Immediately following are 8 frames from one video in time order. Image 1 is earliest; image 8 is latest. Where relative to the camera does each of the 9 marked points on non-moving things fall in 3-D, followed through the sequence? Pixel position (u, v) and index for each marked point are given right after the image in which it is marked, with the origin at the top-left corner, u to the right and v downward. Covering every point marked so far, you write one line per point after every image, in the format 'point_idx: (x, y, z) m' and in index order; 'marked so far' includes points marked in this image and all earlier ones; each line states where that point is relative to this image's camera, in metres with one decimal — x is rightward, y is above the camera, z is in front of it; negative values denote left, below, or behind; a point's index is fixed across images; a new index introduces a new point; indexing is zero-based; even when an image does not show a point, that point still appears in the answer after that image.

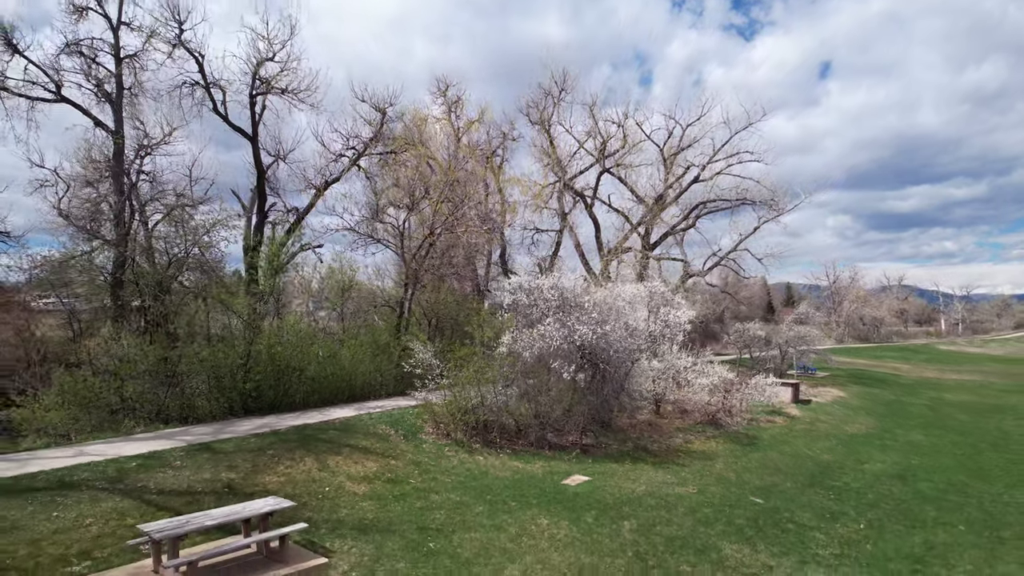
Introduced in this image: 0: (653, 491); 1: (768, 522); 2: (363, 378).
0: (+1.5, -2.2, +7.4) m
1: (+2.6, -2.4, +6.9) m
2: (-2.3, -1.4, +10.7) m
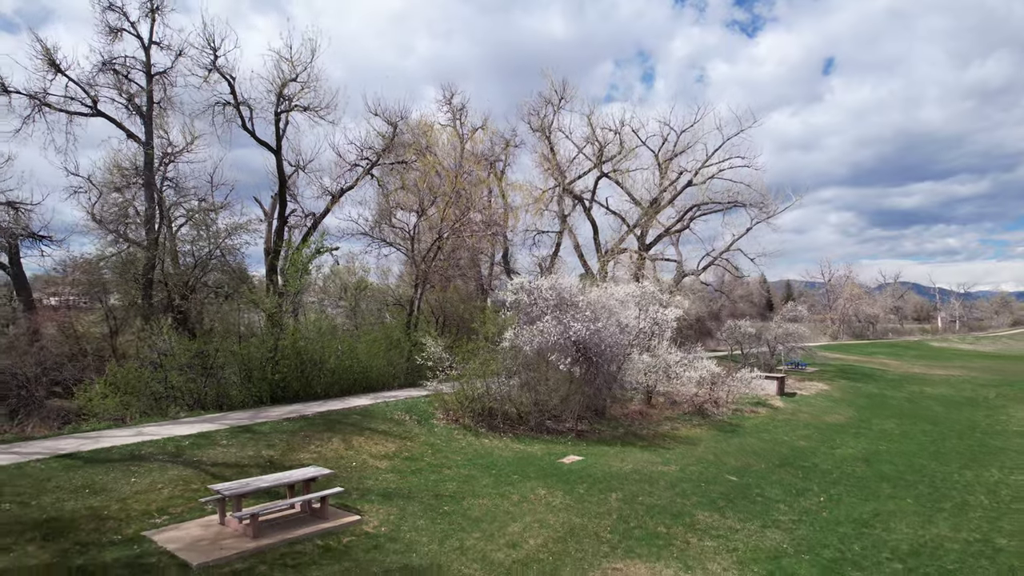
0: (+1.5, -2.2, +8.3) m
1: (+2.6, -2.4, +7.8) m
2: (-2.3, -1.4, +11.7) m
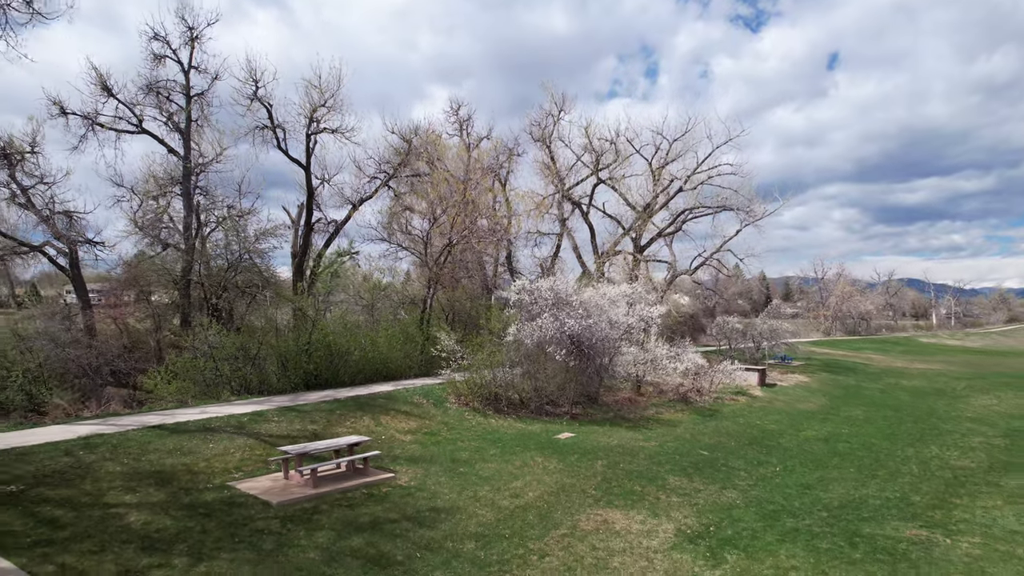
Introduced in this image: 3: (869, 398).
0: (+1.6, -2.3, +9.8) m
1: (+2.7, -2.4, +9.3) m
2: (-2.2, -1.4, +13.2) m
3: (+9.0, -2.8, +16.9) m
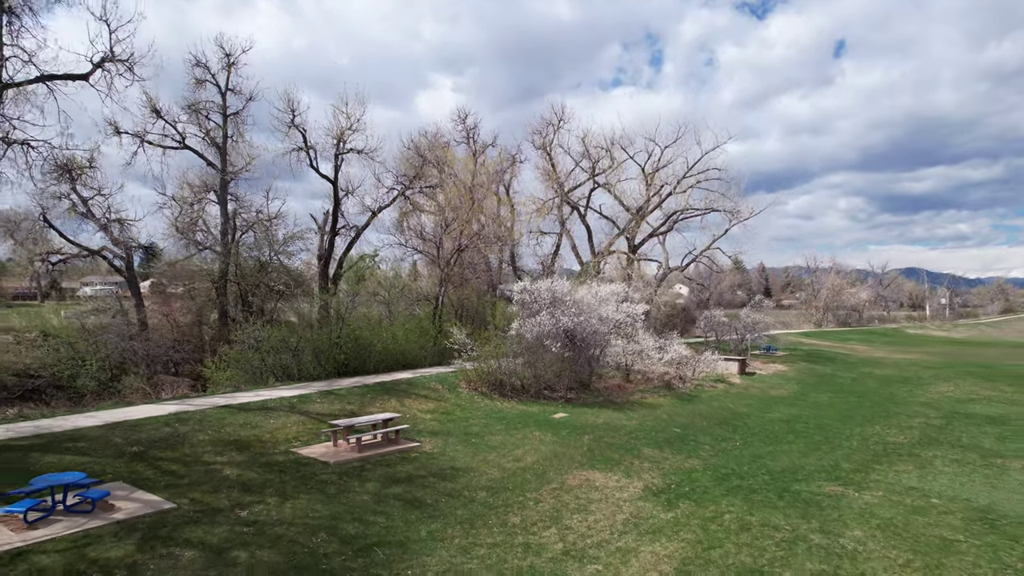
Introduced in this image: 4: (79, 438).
0: (+1.6, -2.3, +11.5) m
1: (+2.7, -2.5, +11.1) m
2: (-2.2, -1.4, +14.9) m
3: (+9.0, -2.7, +18.7) m
4: (-4.9, -1.7, +7.7) m
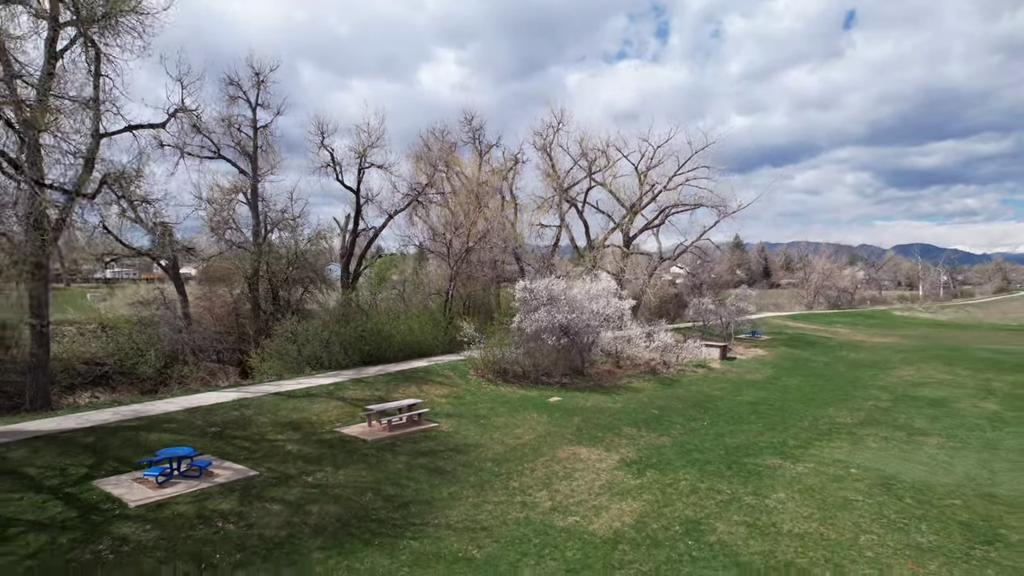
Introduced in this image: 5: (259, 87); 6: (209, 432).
0: (+1.7, -2.3, +13.5) m
1: (+2.8, -2.5, +13.0) m
2: (-2.1, -1.4, +16.9) m
3: (+9.1, -2.5, +20.6) m
4: (-4.9, -1.9, +9.6) m
5: (-6.7, +5.3, +17.8) m
6: (-4.2, -2.0, +9.4) m
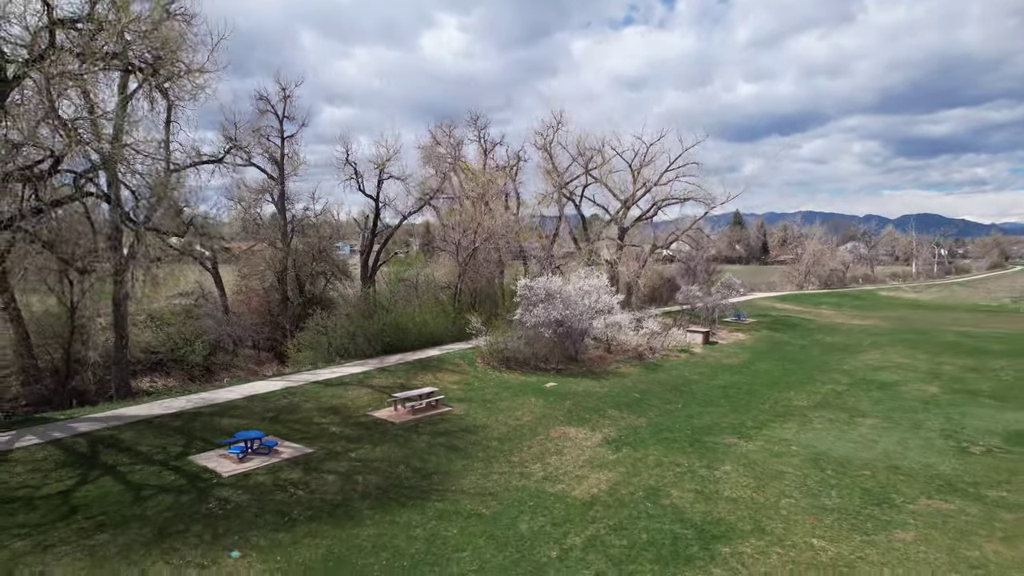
0: (+1.7, -2.4, +15.7) m
1: (+2.8, -2.6, +15.2) m
2: (-2.1, -1.2, +19.0) m
3: (+9.2, -2.2, +22.7) m
4: (-4.9, -2.1, +11.8) m
5: (-6.6, +5.5, +19.7) m
6: (-4.2, -2.2, +11.6) m
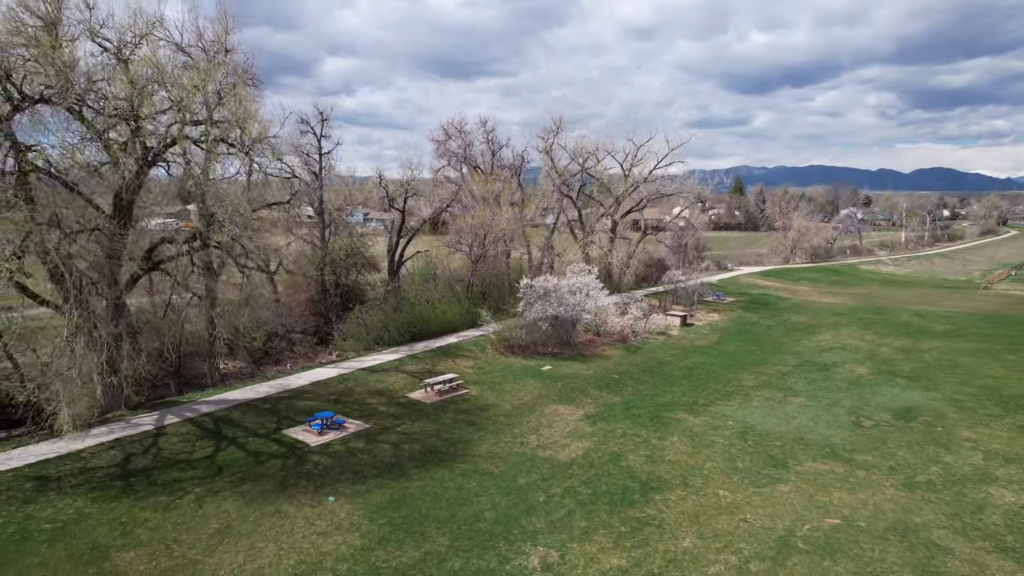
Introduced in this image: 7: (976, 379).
0: (+1.8, -2.4, +19.4) m
1: (+2.9, -2.7, +19.0) m
2: (-1.9, -1.1, +22.8) m
3: (+9.4, -1.8, +26.4) m
4: (-4.8, -2.4, +15.6) m
5: (-6.5, +5.7, +23.0) m
6: (-4.1, -2.5, +15.4) m
7: (+13.2, -2.6, +19.2) m
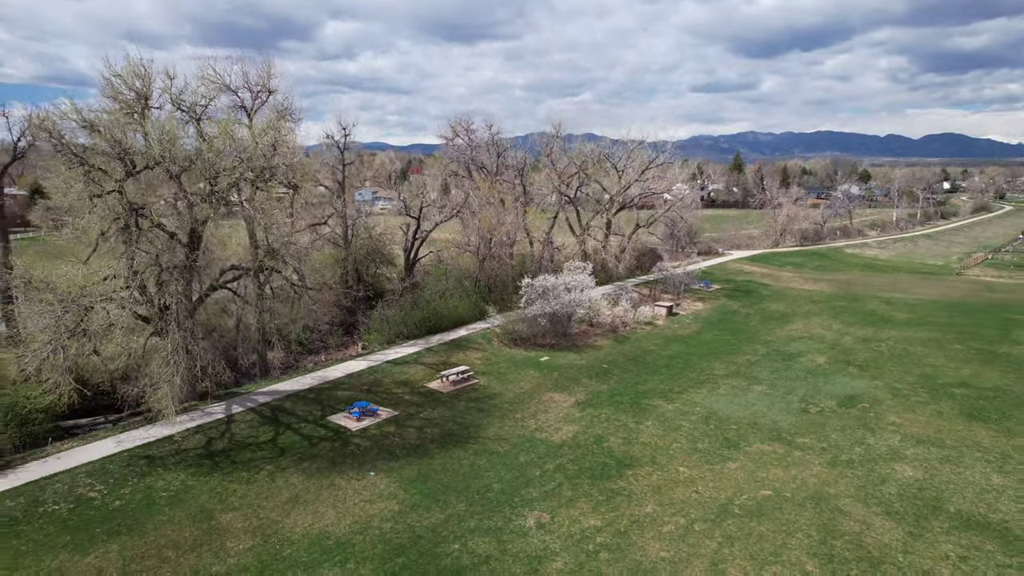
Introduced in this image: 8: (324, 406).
0: (+1.9, -2.5, +22.4) m
1: (+3.0, -2.7, +21.9) m
2: (-1.8, -1.0, +25.7) m
3: (+9.5, -1.5, +29.3) m
4: (-4.7, -2.6, +18.6) m
5: (-6.4, +5.8, +25.7) m
6: (-4.1, -2.7, +18.4) m
7: (+13.3, -2.6, +22.2) m
8: (-4.8, -3.0, +17.1) m
